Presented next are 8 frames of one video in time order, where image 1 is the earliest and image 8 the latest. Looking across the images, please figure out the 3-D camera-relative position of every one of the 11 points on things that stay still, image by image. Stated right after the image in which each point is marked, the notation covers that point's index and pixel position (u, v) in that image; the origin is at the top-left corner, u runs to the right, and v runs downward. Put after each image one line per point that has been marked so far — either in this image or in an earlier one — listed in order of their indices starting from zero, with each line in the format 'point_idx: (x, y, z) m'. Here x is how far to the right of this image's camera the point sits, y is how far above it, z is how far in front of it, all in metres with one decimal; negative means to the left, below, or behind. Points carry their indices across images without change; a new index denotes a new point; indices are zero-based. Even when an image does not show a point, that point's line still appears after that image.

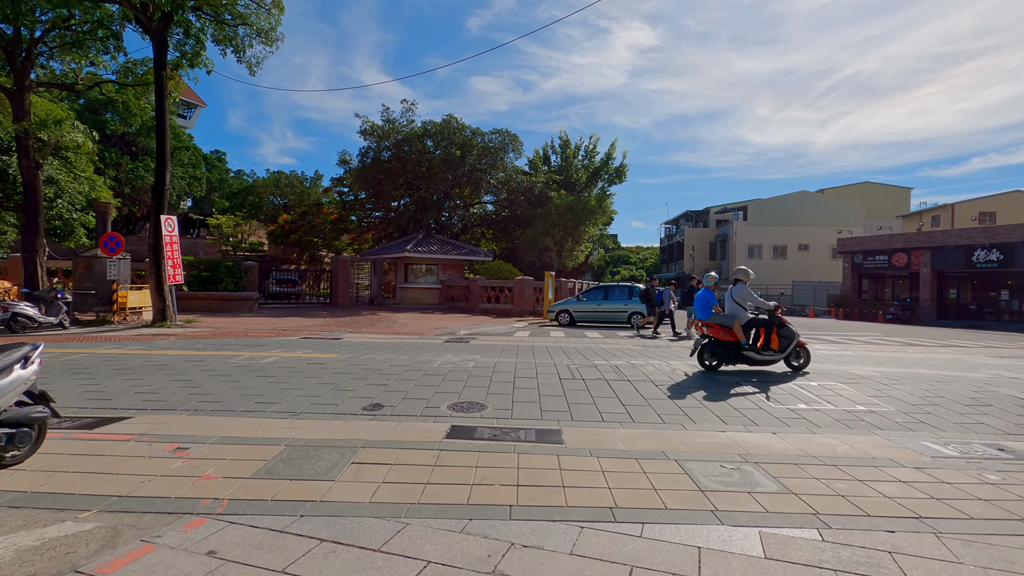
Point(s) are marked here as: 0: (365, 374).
0: (-2.1, -1.2, +7.6) m
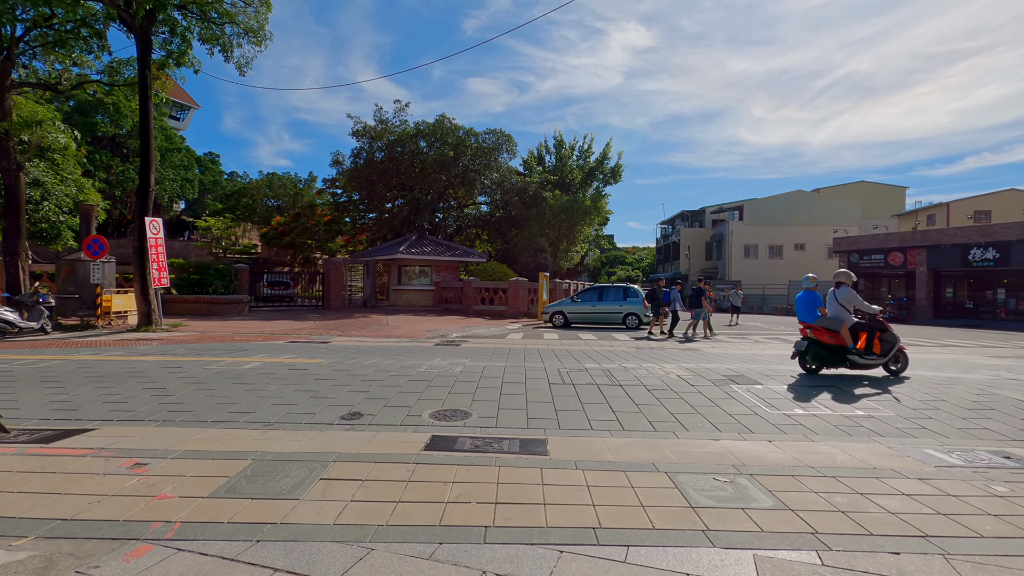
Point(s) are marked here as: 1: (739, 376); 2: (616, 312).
0: (-2.3, -1.3, +7.3) m
1: (+3.4, -1.3, +7.9) m
2: (+3.9, -0.9, +20.0) m
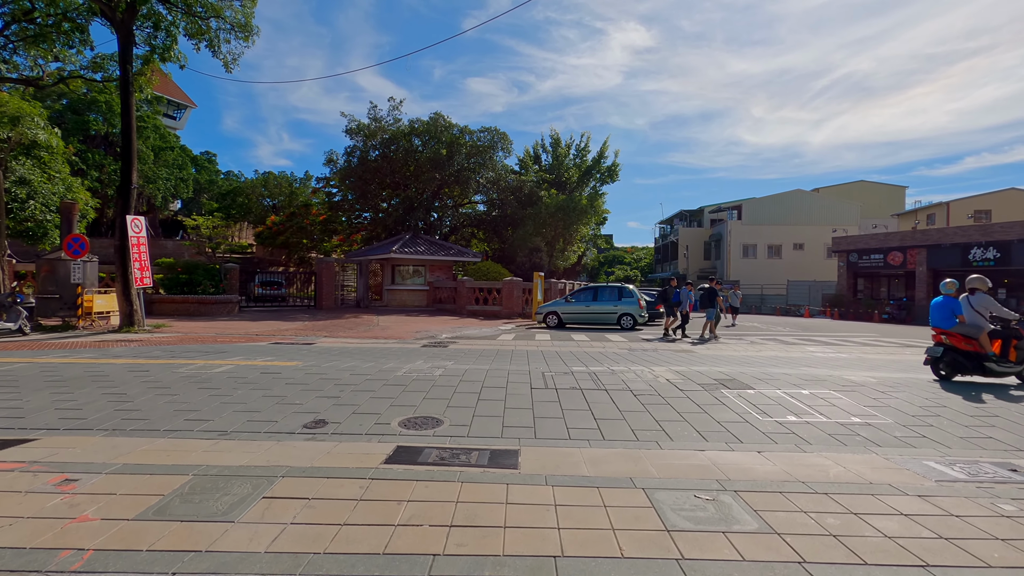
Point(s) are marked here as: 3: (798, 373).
0: (-2.5, -1.3, +7.0) m
1: (+3.1, -1.3, +7.6) m
2: (+3.7, -0.9, +19.7) m
3: (+4.5, -1.3, +8.4) m
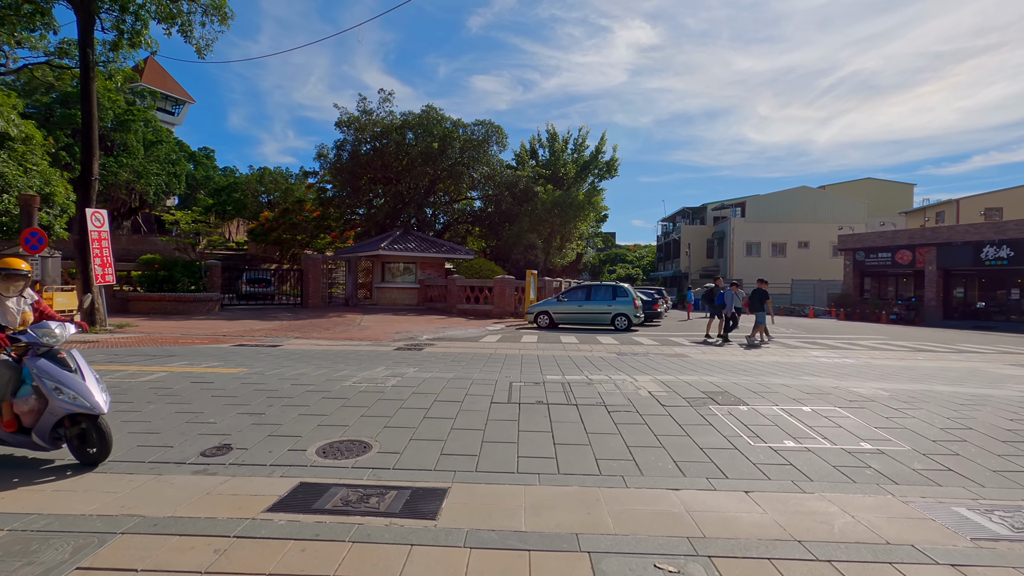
0: (-3.0, -1.3, +6.1) m
1: (+2.6, -1.3, +6.7) m
2: (+3.3, -0.9, +18.7) m
3: (+4.0, -1.3, +7.5) m
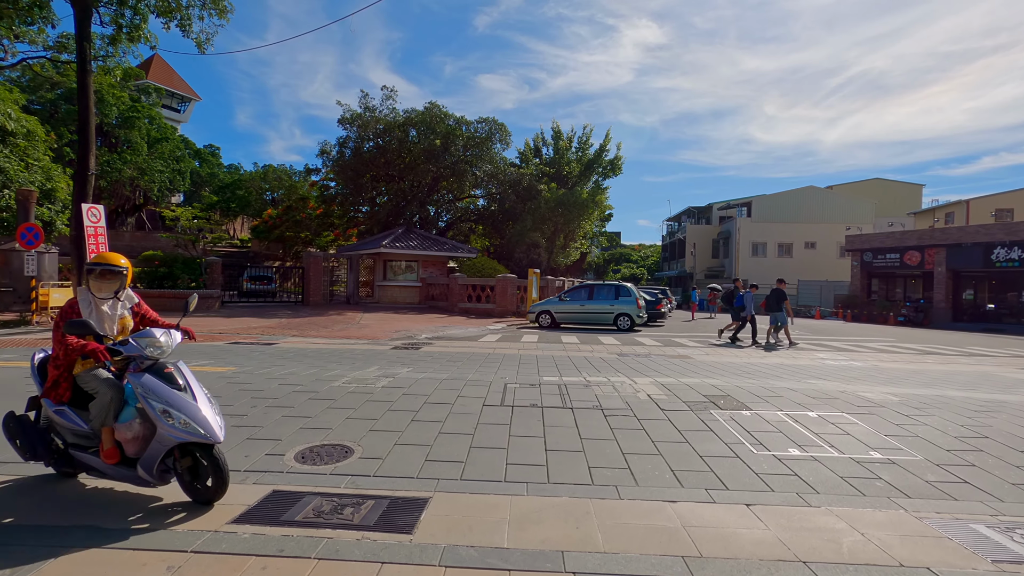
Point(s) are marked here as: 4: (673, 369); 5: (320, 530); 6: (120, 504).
0: (-3.1, -1.2, +5.9) m
1: (+2.5, -1.3, +6.4) m
2: (+3.3, -0.9, +18.5) m
3: (+4.0, -1.3, +7.2) m
4: (+2.7, -1.4, +9.0) m
5: (-1.1, -1.4, +3.1) m
6: (-2.5, -1.4, +3.4) m
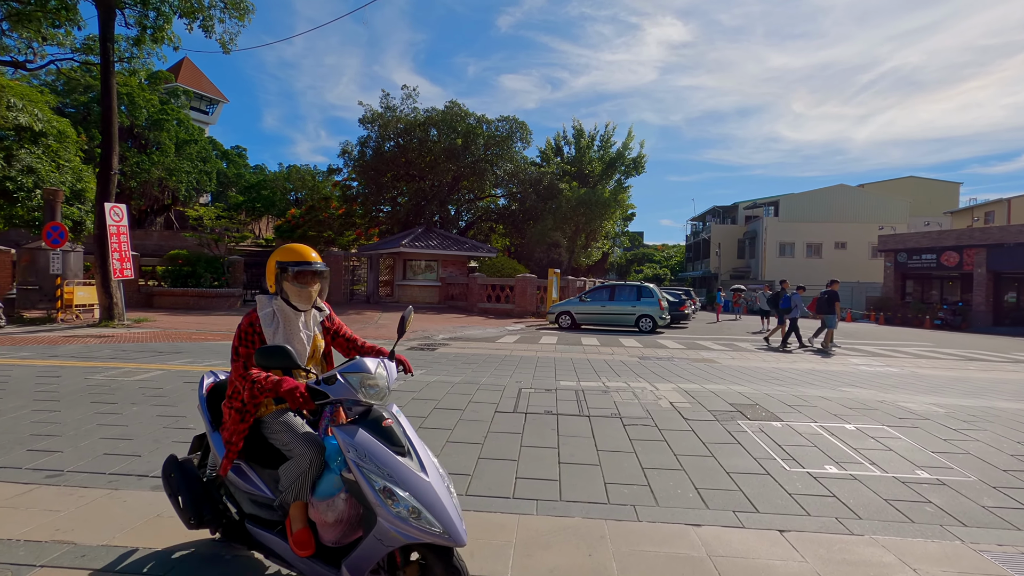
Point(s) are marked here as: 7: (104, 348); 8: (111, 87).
0: (-2.9, -1.2, +5.8) m
1: (+2.7, -1.3, +6.0) m
2: (+3.9, -0.9, +18.0) m
3: (+4.2, -1.4, +6.8) m
4: (+3.0, -1.4, +8.6) m
5: (-1.1, -1.4, +2.8) m
6: (-2.4, -1.4, +3.2) m
7: (-7.5, -1.1, +9.8) m
8: (-10.4, +5.2, +13.8) m
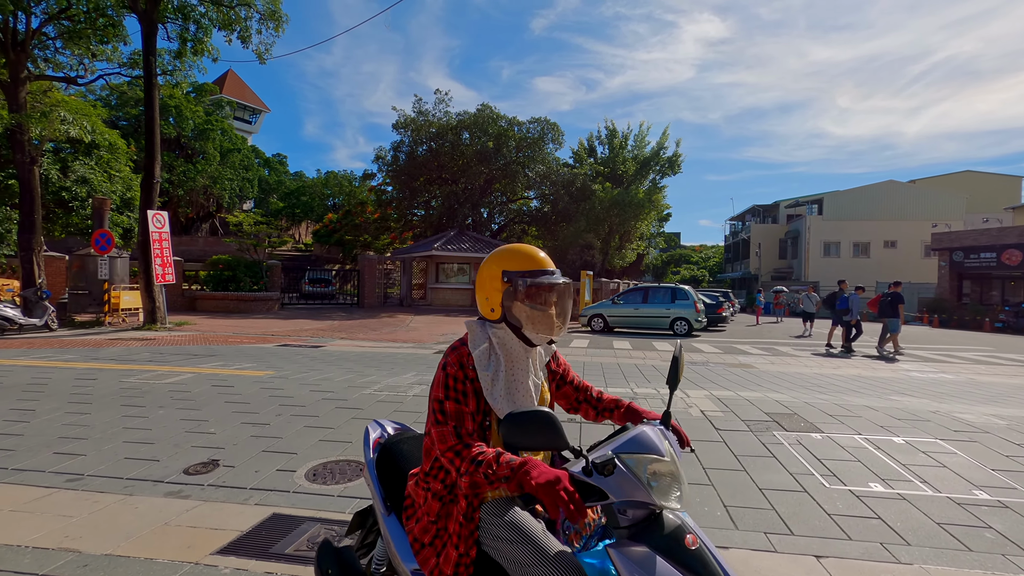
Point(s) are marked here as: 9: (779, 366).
0: (-2.7, -1.3, +5.8) m
1: (+3.0, -1.3, +5.7) m
2: (+5.0, -0.9, +17.6) m
3: (+4.5, -1.4, +6.3) m
4: (+3.4, -1.4, +8.2) m
5: (-1.0, -1.4, +2.7) m
6: (-2.4, -1.4, +3.2) m
7: (-7.0, -1.2, +10.1) m
8: (-9.6, +5.1, +14.4) m
9: (+5.3, -1.5, +10.6) m
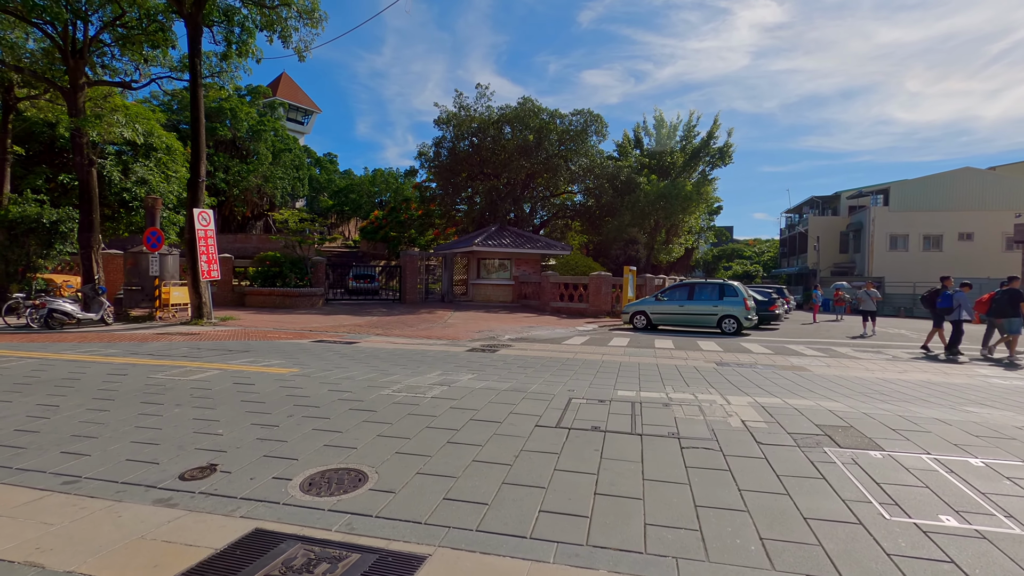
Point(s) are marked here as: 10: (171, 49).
0: (-2.5, -1.2, +5.6) m
1: (+3.1, -1.3, +5.0) m
2: (+6.2, -0.8, +16.7) m
3: (+4.7, -1.4, +5.6) m
4: (+3.8, -1.4, +7.5) m
5: (-1.1, -1.4, +2.4) m
6: (-2.4, -1.4, +3.0) m
7: (-6.4, -1.1, +10.3) m
8: (-8.6, +5.2, +14.7) m
9: (+5.9, -1.5, +9.8) m
10: (-10.8, +7.6, +16.8) m
